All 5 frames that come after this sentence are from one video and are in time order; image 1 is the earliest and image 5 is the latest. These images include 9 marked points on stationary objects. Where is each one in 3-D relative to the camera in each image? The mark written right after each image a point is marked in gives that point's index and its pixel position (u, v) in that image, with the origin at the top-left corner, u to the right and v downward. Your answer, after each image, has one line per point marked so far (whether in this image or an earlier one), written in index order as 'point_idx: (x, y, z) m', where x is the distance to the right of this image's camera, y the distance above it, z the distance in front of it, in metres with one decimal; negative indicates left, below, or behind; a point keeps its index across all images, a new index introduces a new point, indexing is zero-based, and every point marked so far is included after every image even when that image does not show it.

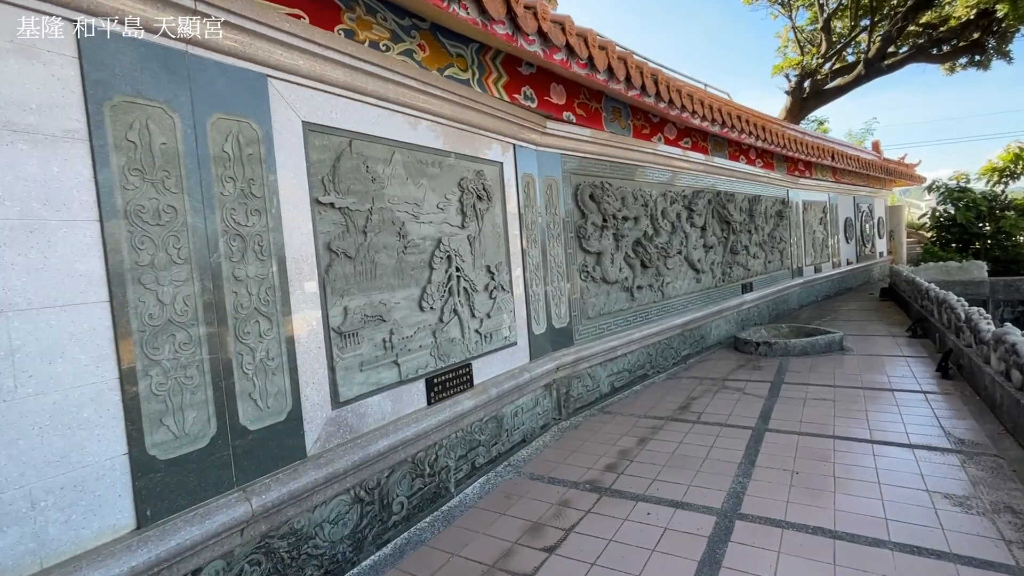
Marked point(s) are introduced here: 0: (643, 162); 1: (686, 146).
0: (+1.1, +1.1, +4.3) m
1: (+1.6, +1.4, +4.8) m
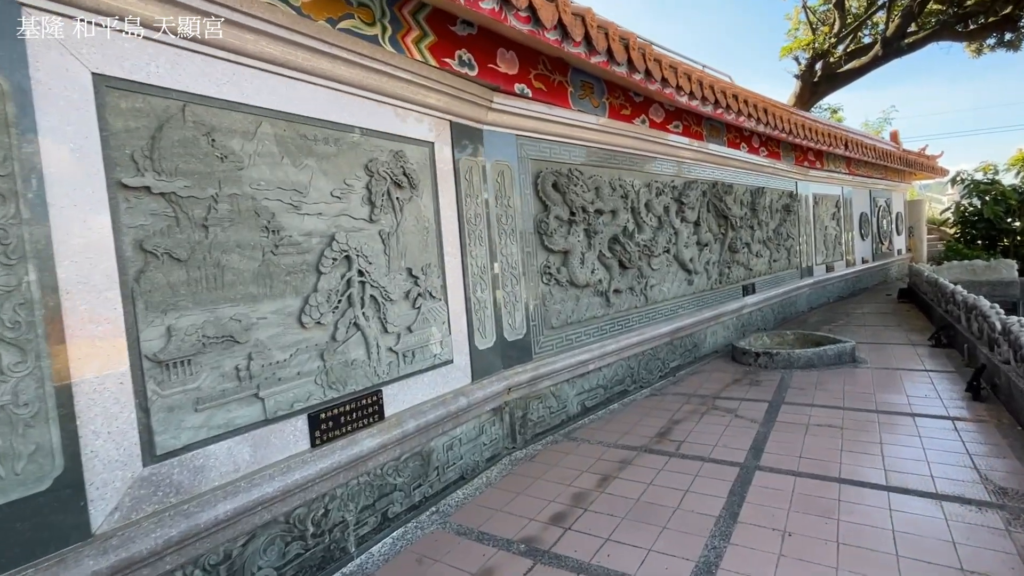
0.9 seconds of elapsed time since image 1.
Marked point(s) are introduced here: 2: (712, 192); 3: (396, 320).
0: (+0.8, +1.0, +3.8) m
1: (+1.4, +1.3, +4.3) m
2: (+1.9, +0.9, +4.8) m
3: (-0.5, -0.1, +2.2) m
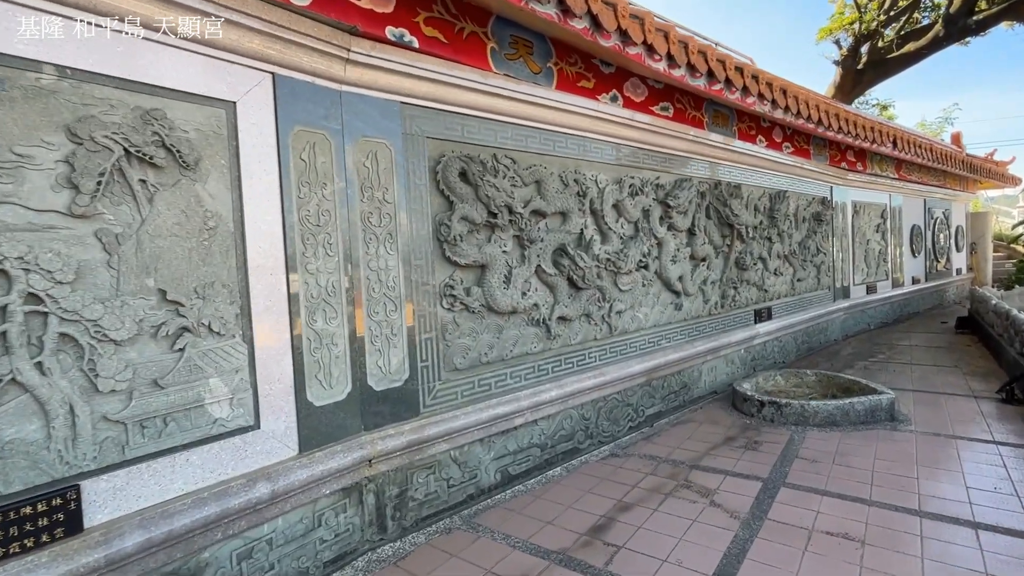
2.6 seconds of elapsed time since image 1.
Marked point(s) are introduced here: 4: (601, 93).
0: (+0.4, +0.9, +2.9) m
1: (+1.0, +1.2, +3.4) m
2: (+1.5, +0.7, +3.9) m
3: (-1.1, -0.2, +1.4) m
4: (+0.5, +1.1, +3.0) m
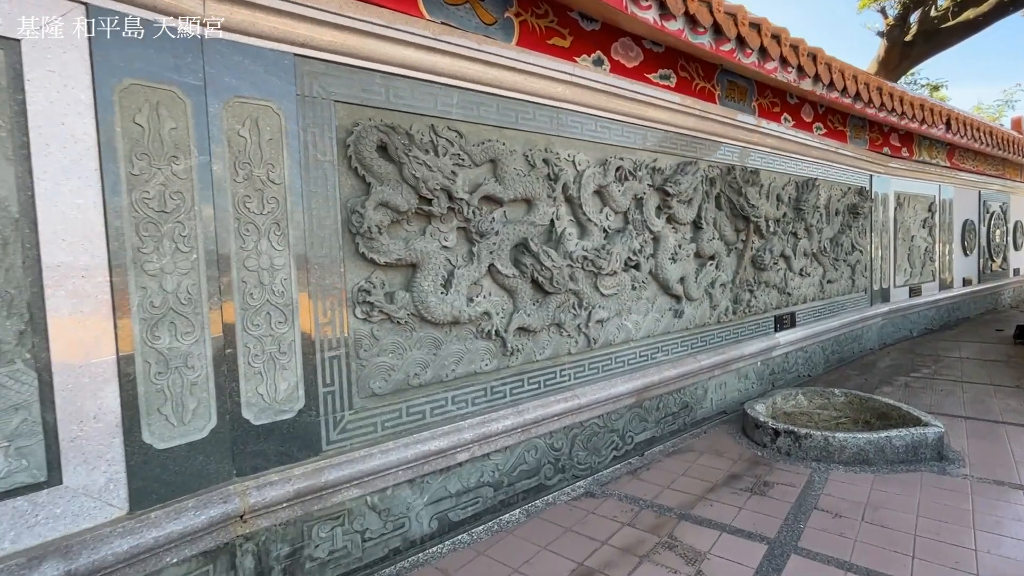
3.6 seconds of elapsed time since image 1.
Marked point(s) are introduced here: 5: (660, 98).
0: (+0.2, +0.9, +2.4) m
1: (+0.8, +1.1, +2.8) m
2: (+1.4, +0.7, +3.3) m
3: (-1.4, -0.3, +1.0) m
4: (+0.3, +1.1, +2.4) m
5: (+0.8, +1.0, +2.8) m
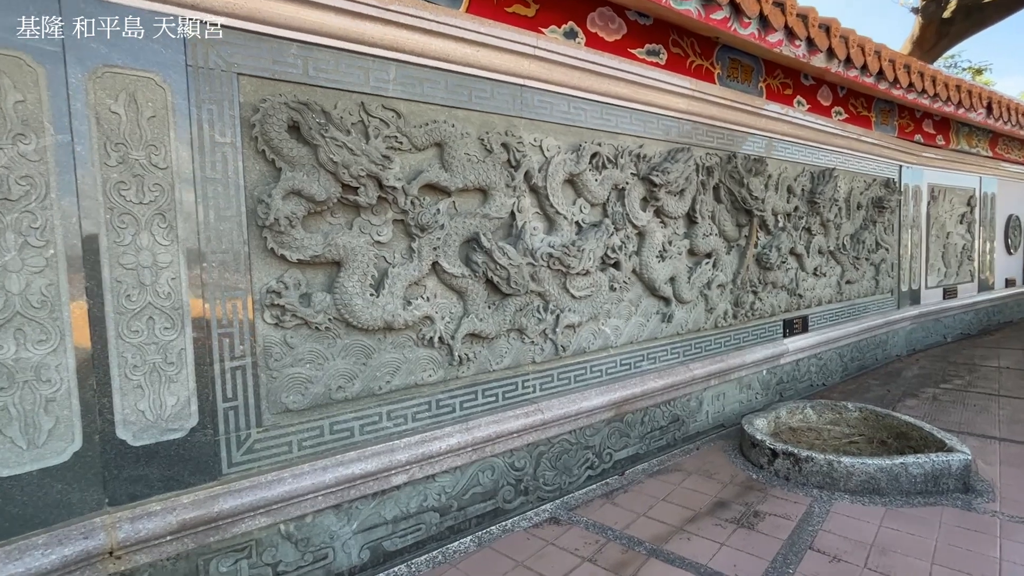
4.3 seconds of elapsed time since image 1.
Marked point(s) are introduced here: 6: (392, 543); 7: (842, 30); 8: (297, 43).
0: (0.0, +0.9, +2.1) m
1: (+0.6, +1.1, +2.5) m
2: (+1.3, +0.7, +3.0) m
3: (-1.6, -0.3, +0.8) m
4: (+0.2, +1.1, +2.1) m
5: (+0.7, +1.0, +2.5) m
6: (-0.4, -0.9, +1.9) m
7: (+1.9, +1.5, +3.0) m
8: (-0.7, +0.8, +1.6) m
